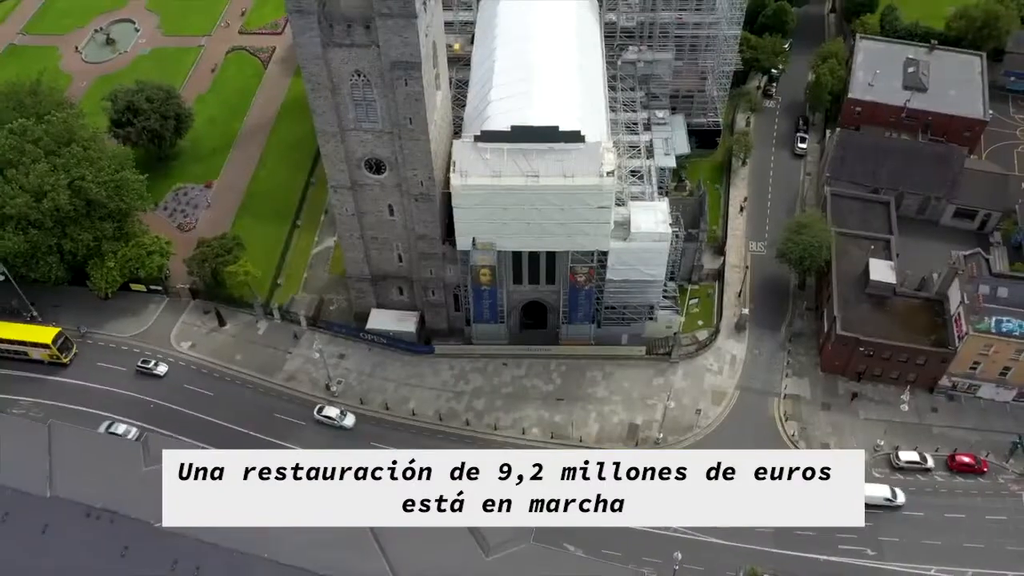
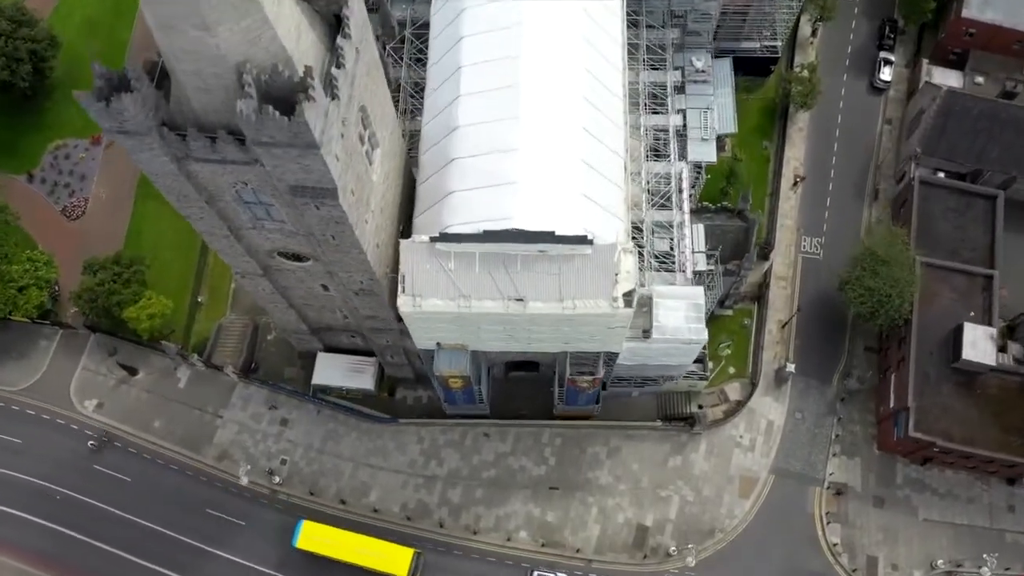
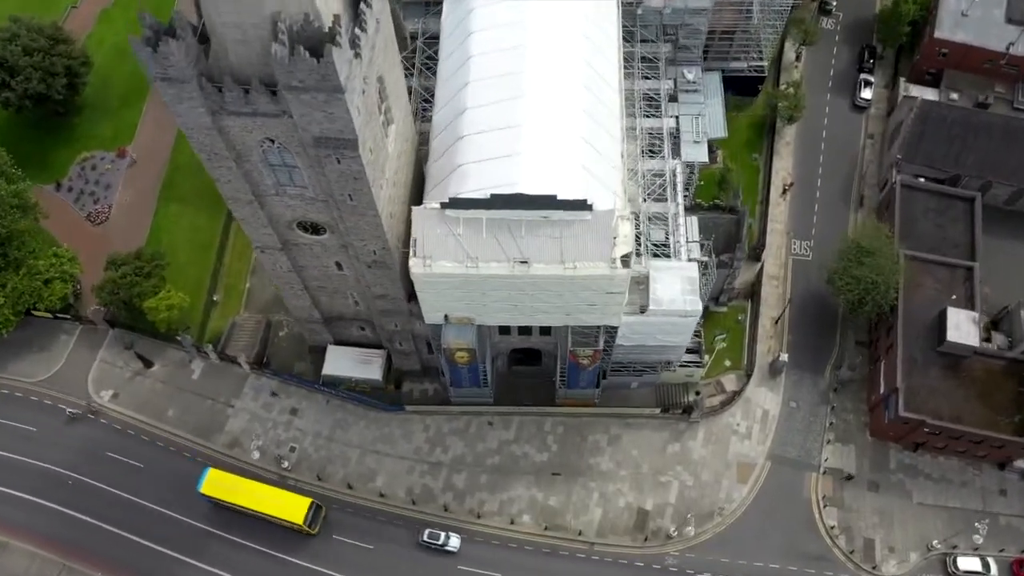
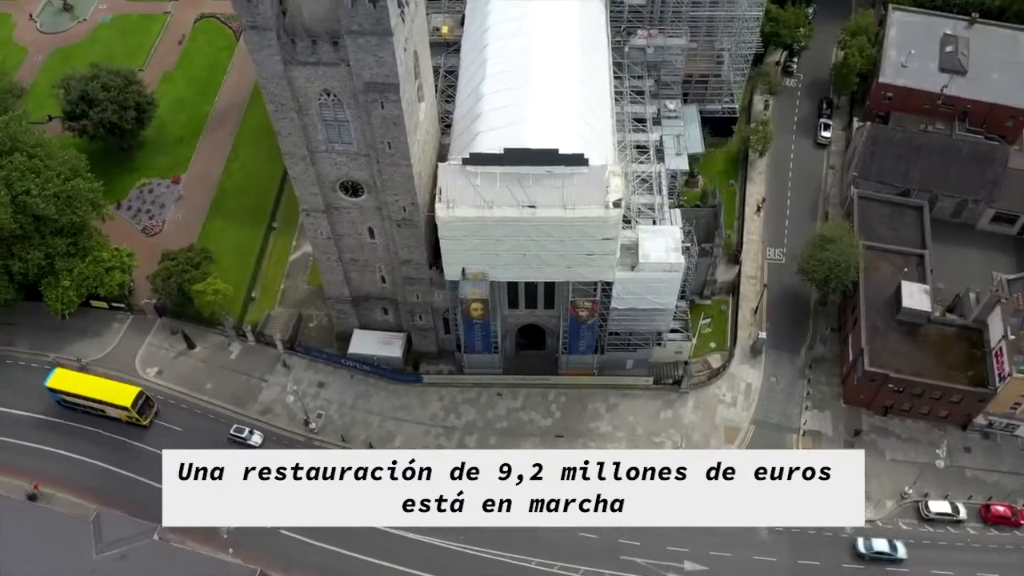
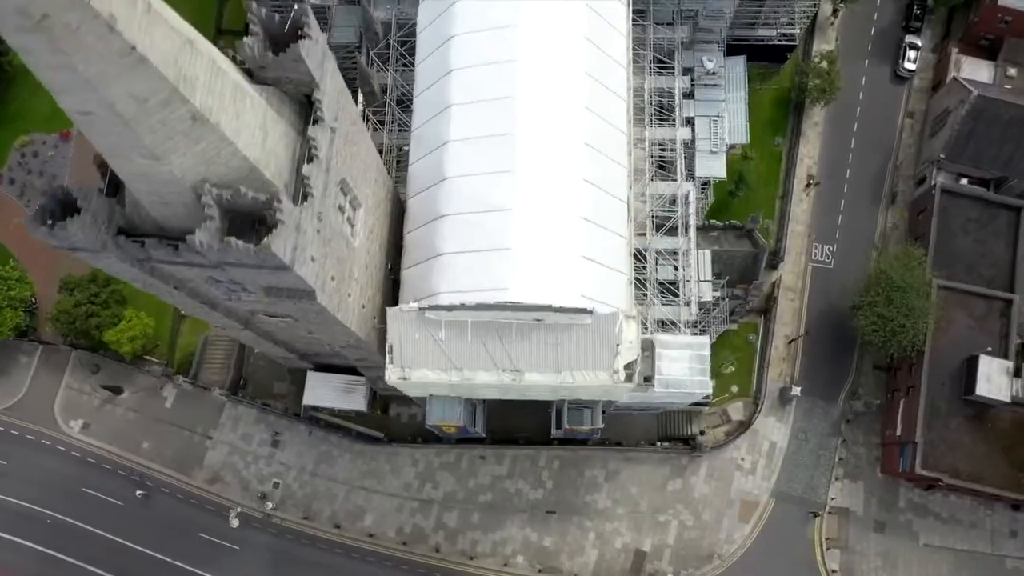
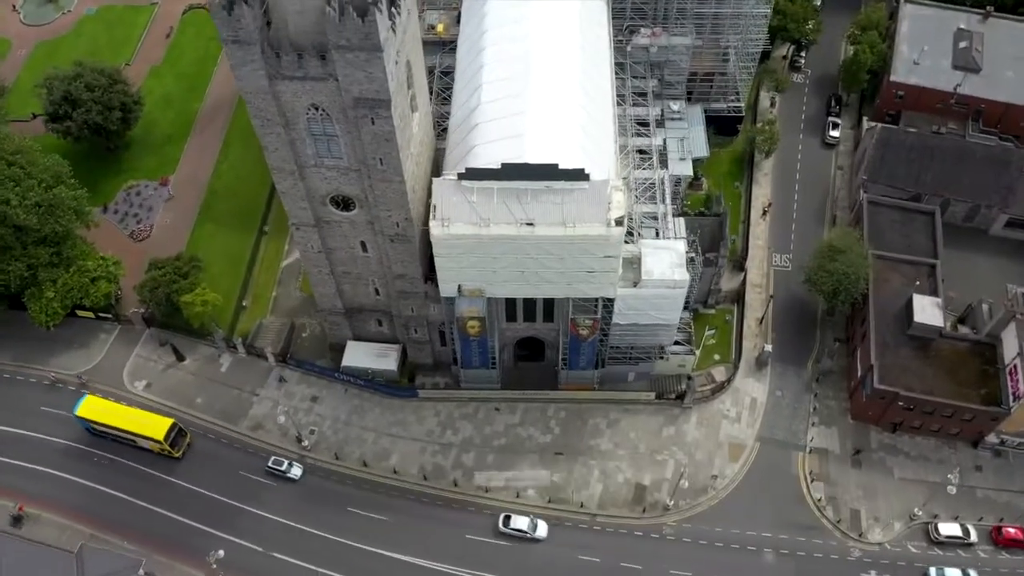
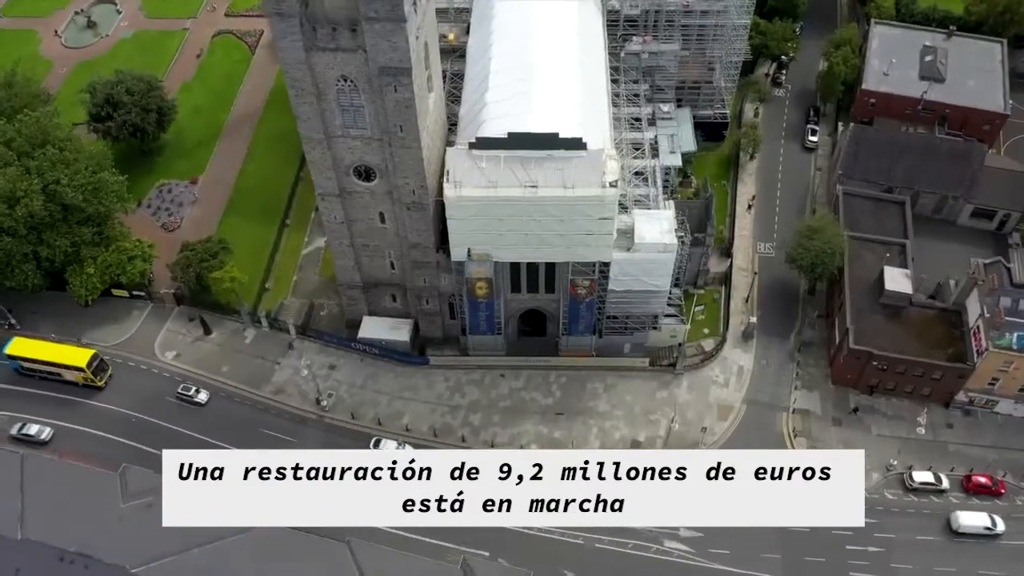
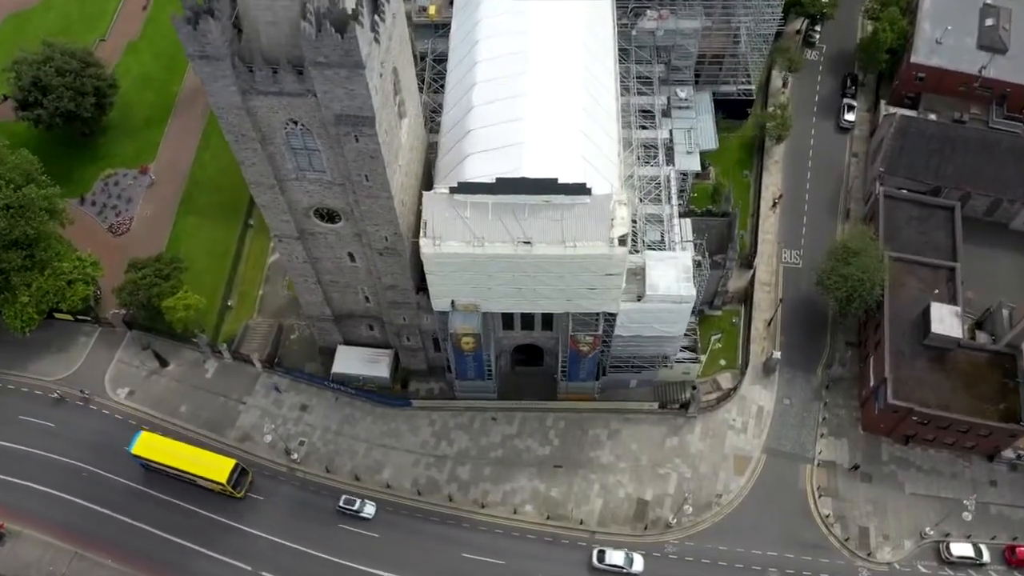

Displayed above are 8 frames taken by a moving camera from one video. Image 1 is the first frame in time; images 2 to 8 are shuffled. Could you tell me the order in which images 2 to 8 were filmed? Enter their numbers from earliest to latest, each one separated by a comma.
7, 4, 6, 8, 3, 2, 5
